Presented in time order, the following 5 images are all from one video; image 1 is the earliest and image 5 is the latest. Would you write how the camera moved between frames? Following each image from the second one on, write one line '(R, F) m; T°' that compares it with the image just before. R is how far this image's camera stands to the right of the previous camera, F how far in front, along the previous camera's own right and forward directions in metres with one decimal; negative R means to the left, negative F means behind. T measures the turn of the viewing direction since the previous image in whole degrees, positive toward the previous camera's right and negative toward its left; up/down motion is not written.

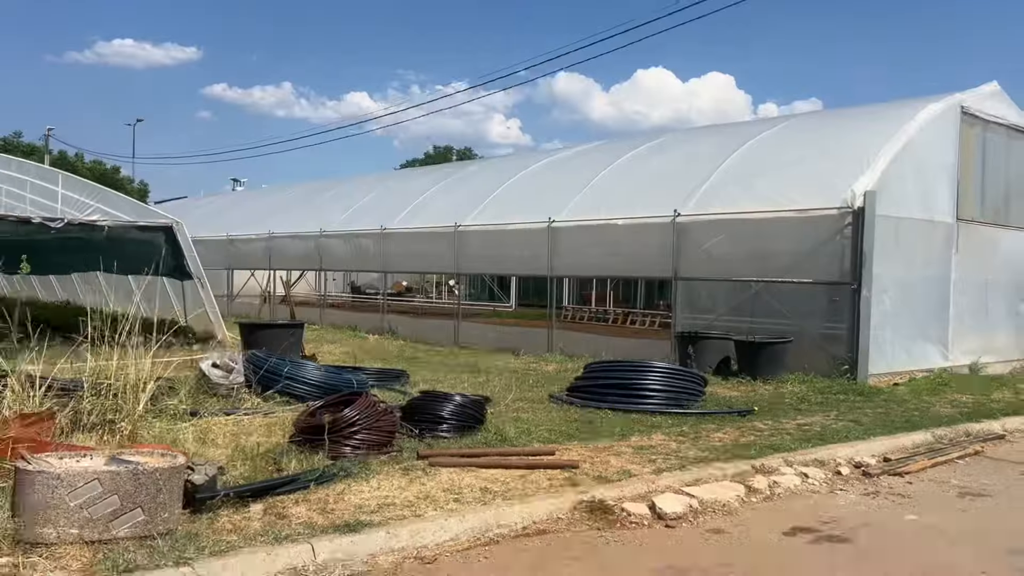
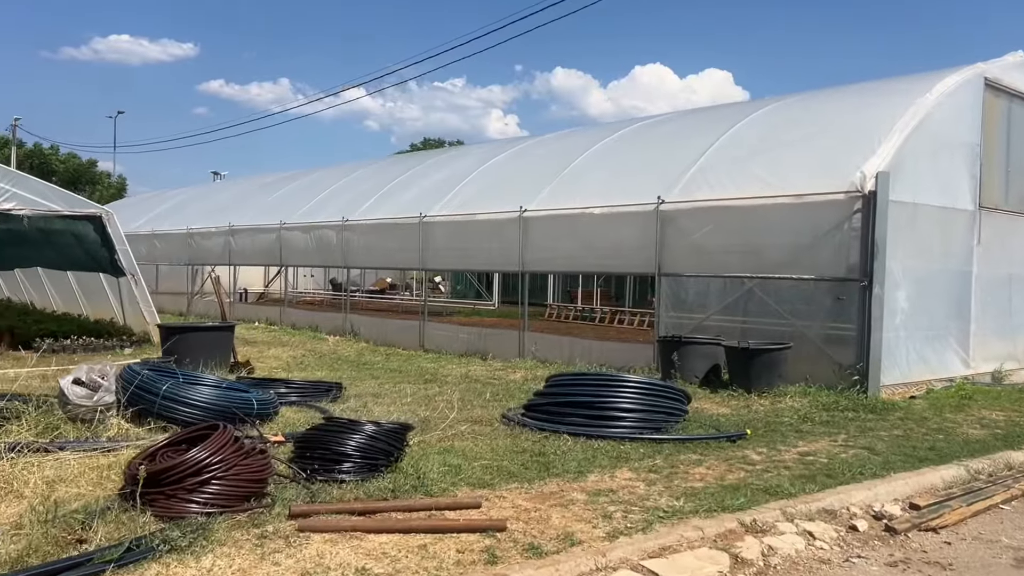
(+0.5, +1.6) m; 0°
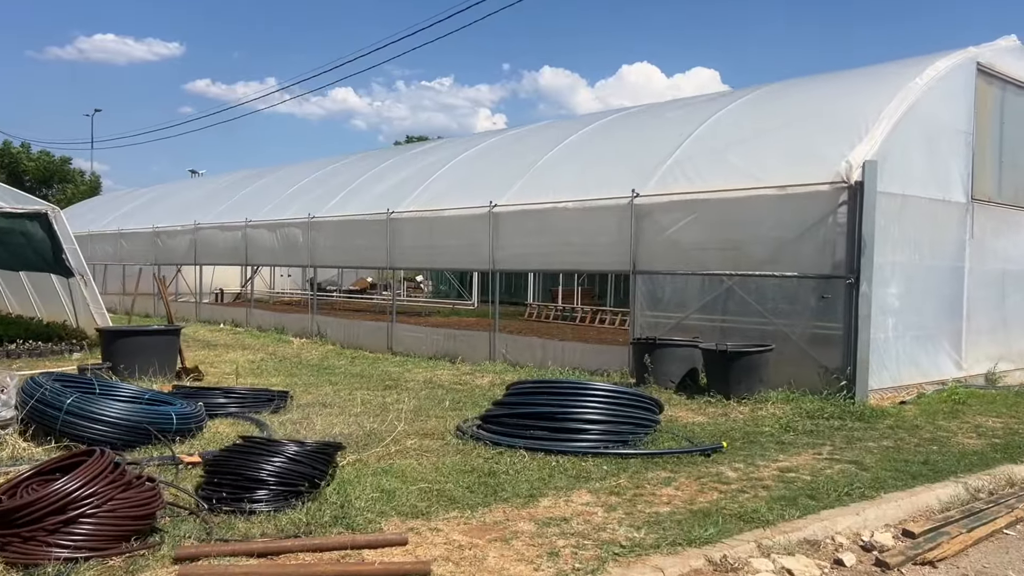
(+0.3, +0.7) m; +1°
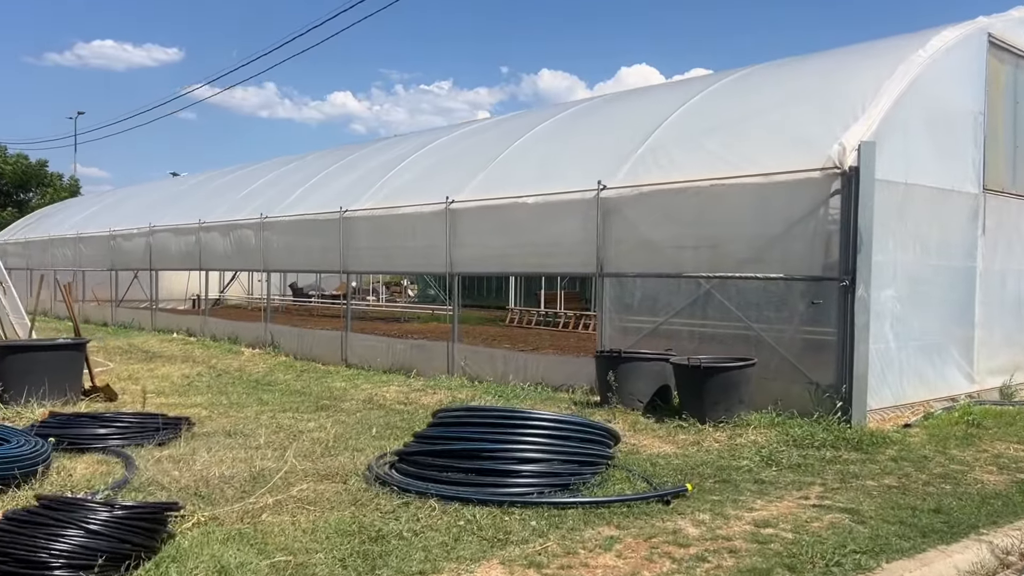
(+0.5, +1.3) m; 0°
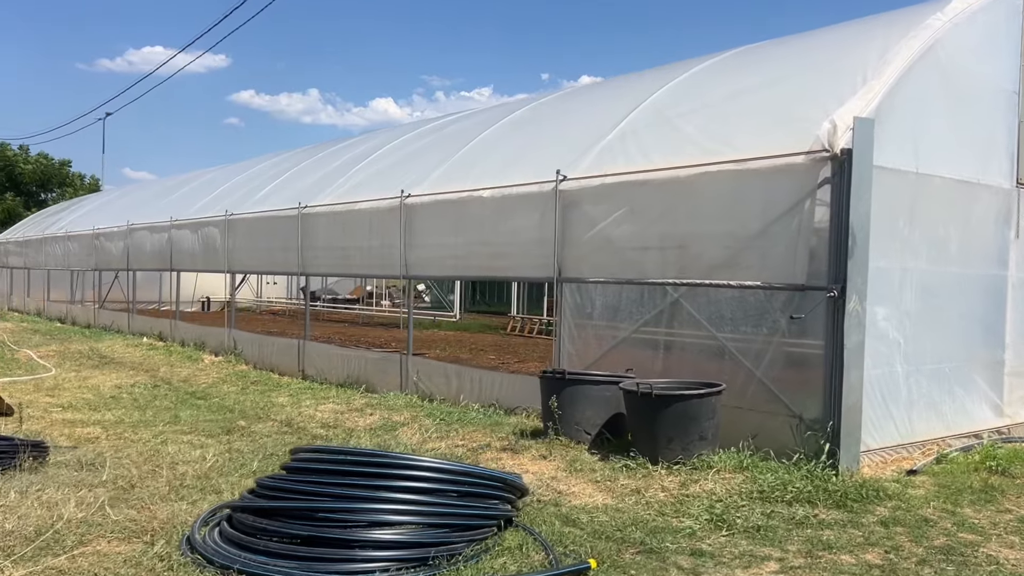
(+0.9, +1.3) m; -3°
